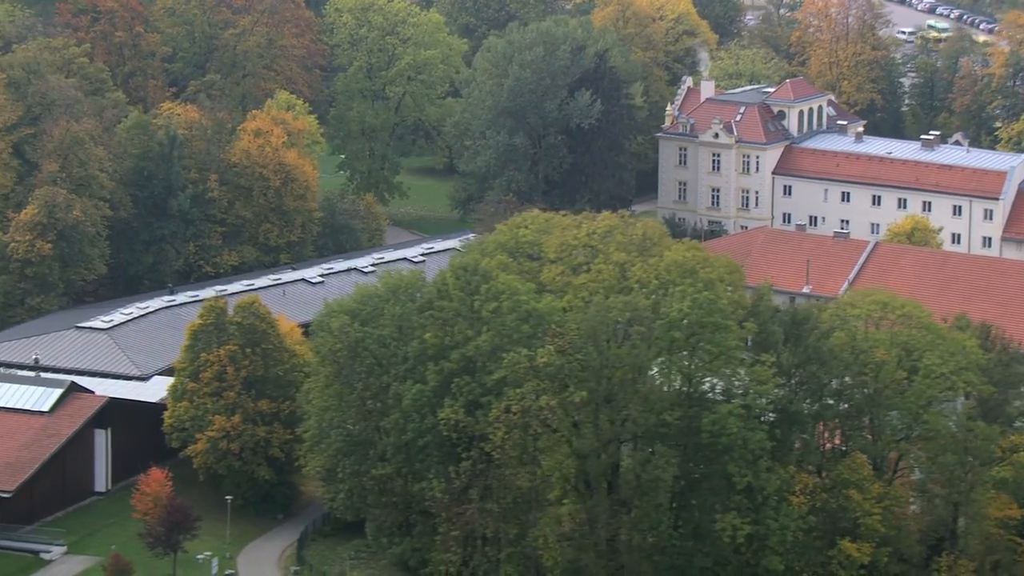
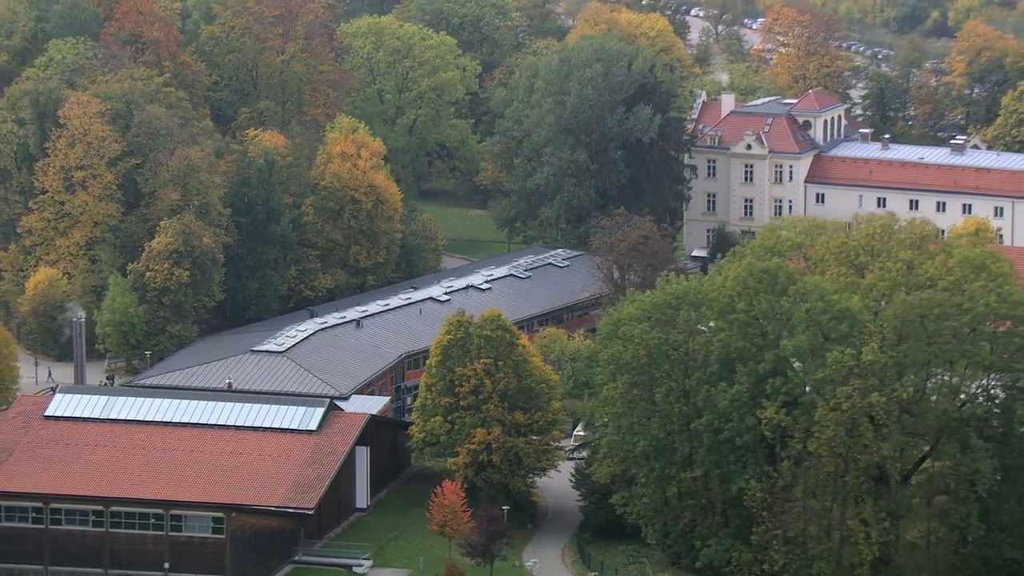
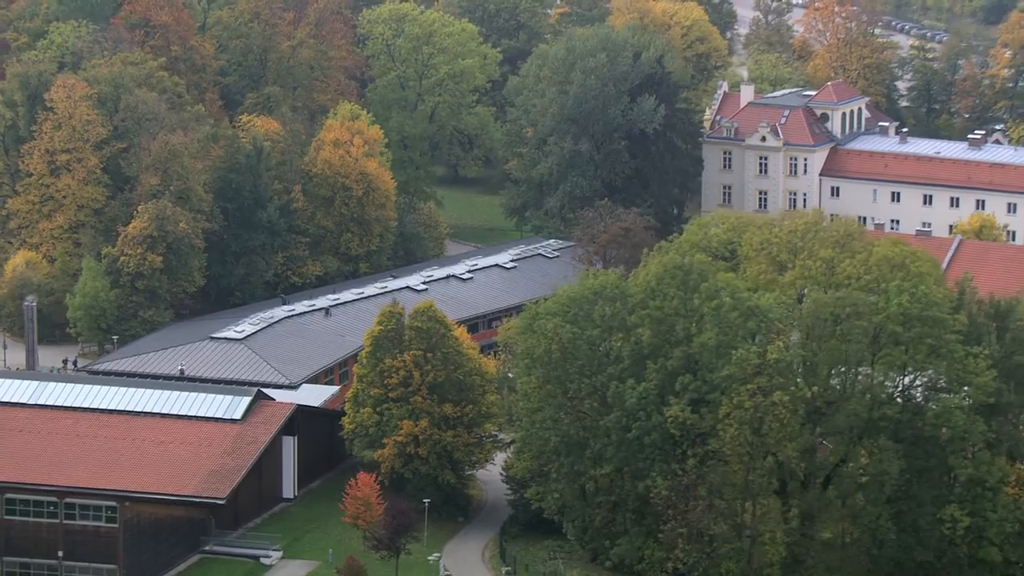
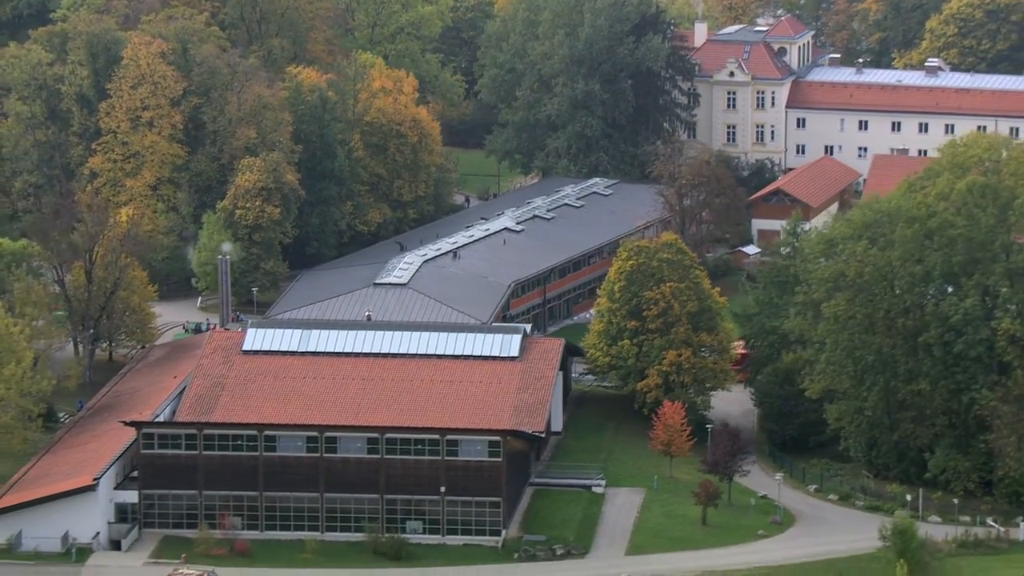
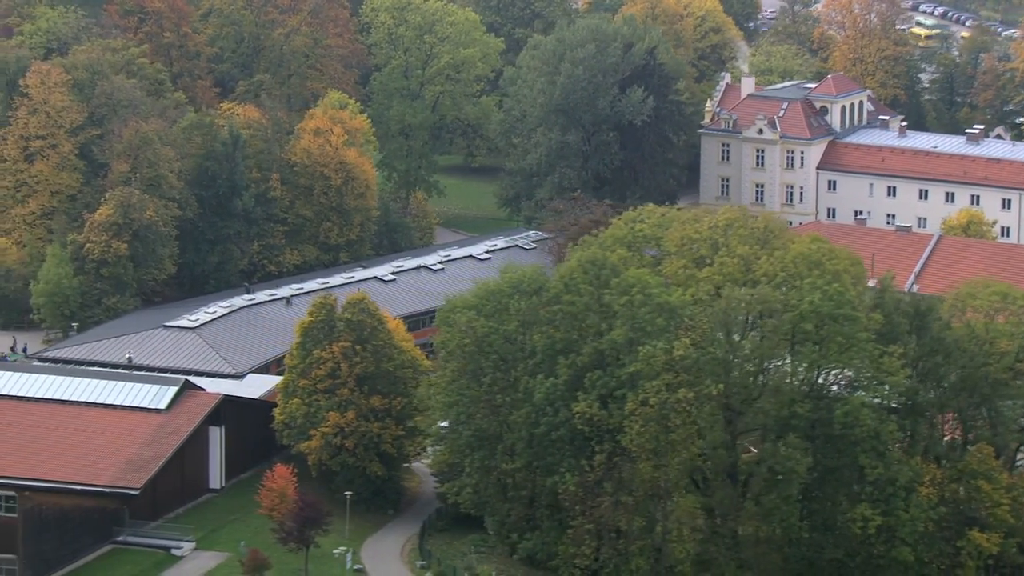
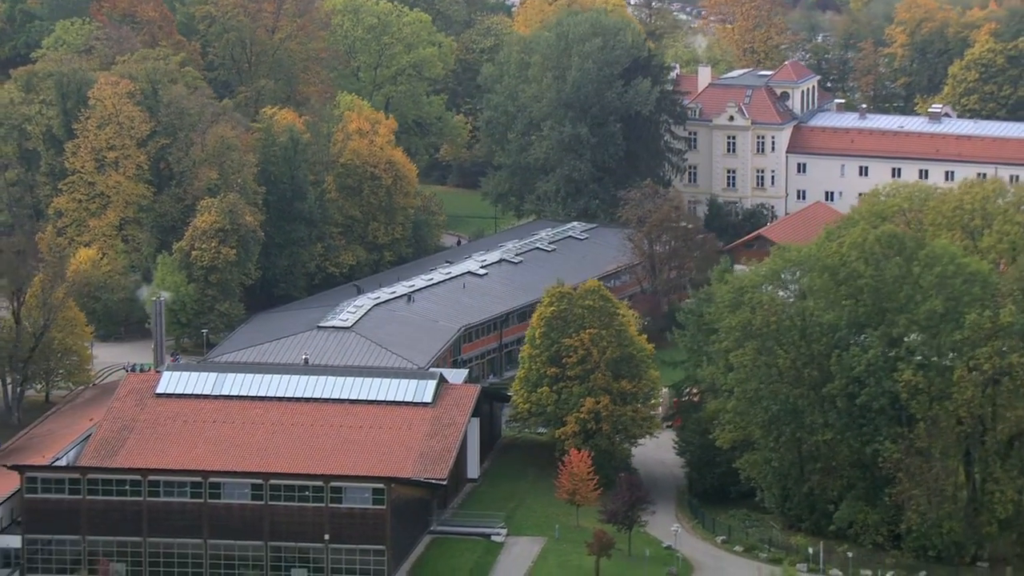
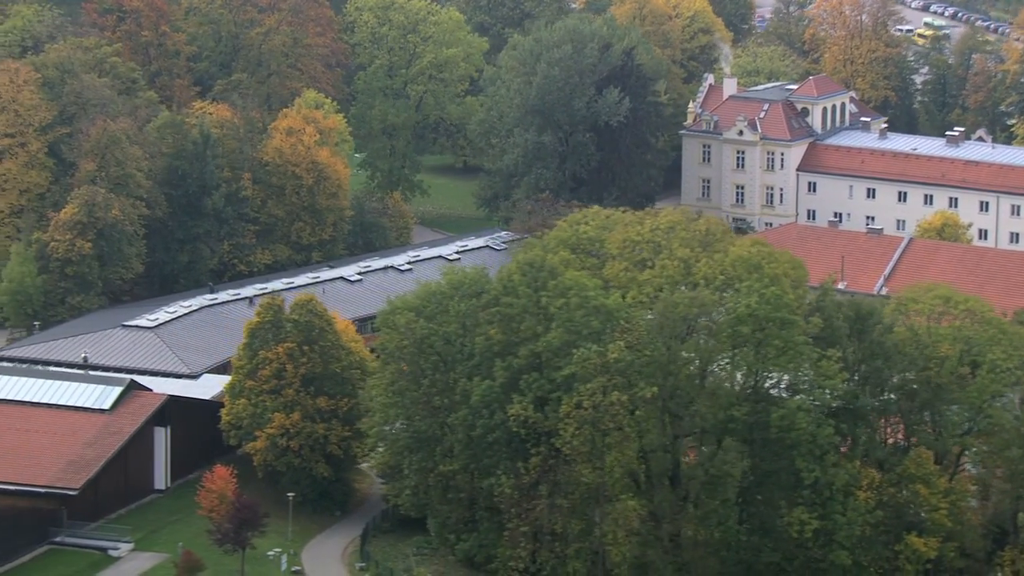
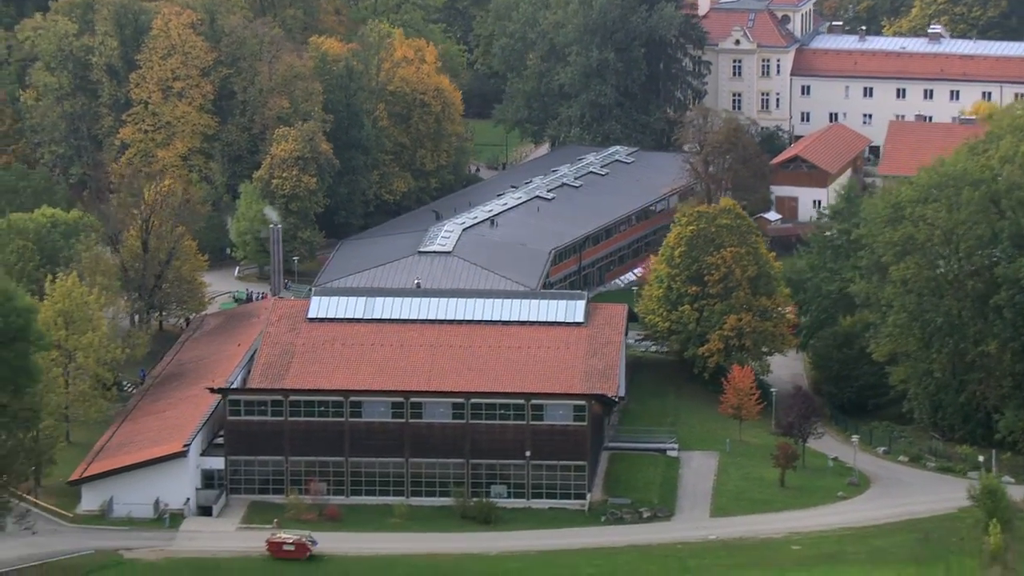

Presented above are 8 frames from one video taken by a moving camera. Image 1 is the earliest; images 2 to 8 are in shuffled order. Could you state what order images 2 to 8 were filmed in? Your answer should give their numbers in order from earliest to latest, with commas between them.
7, 5, 3, 2, 6, 4, 8
